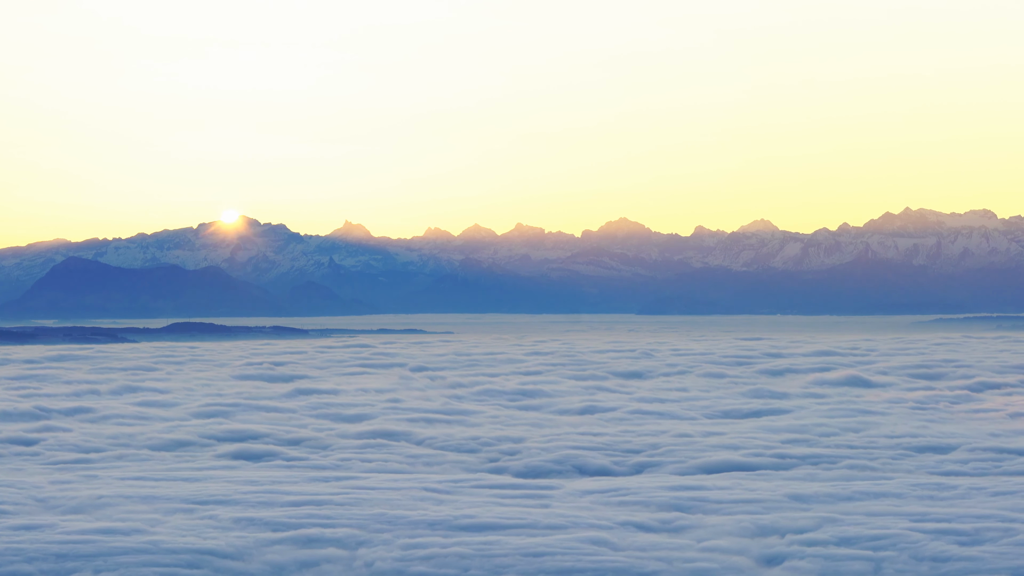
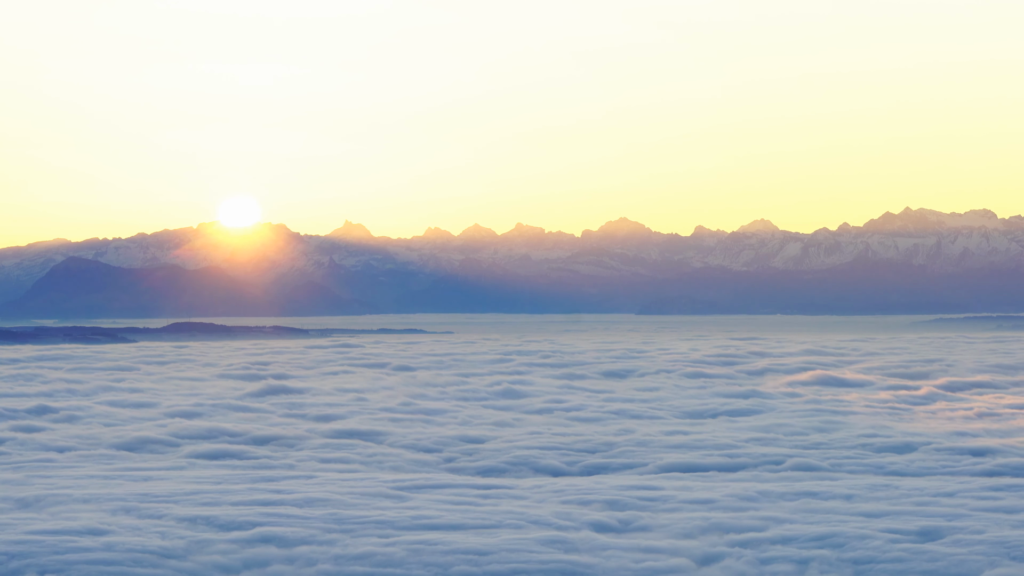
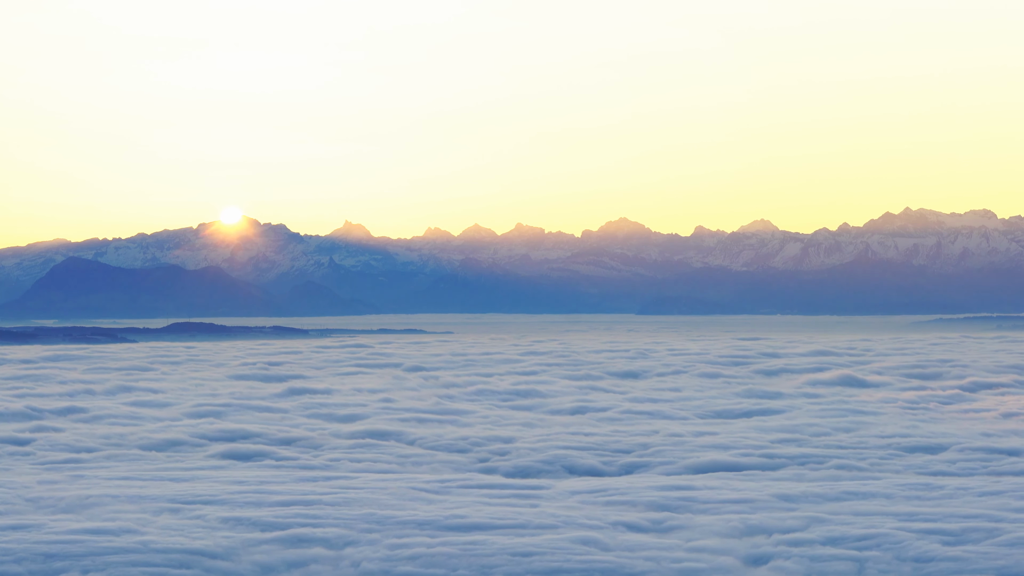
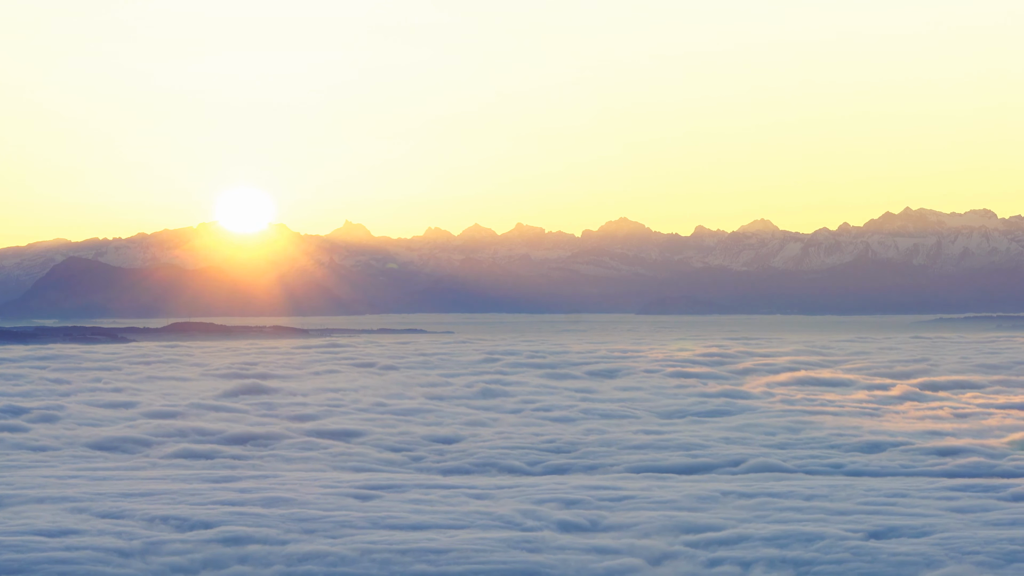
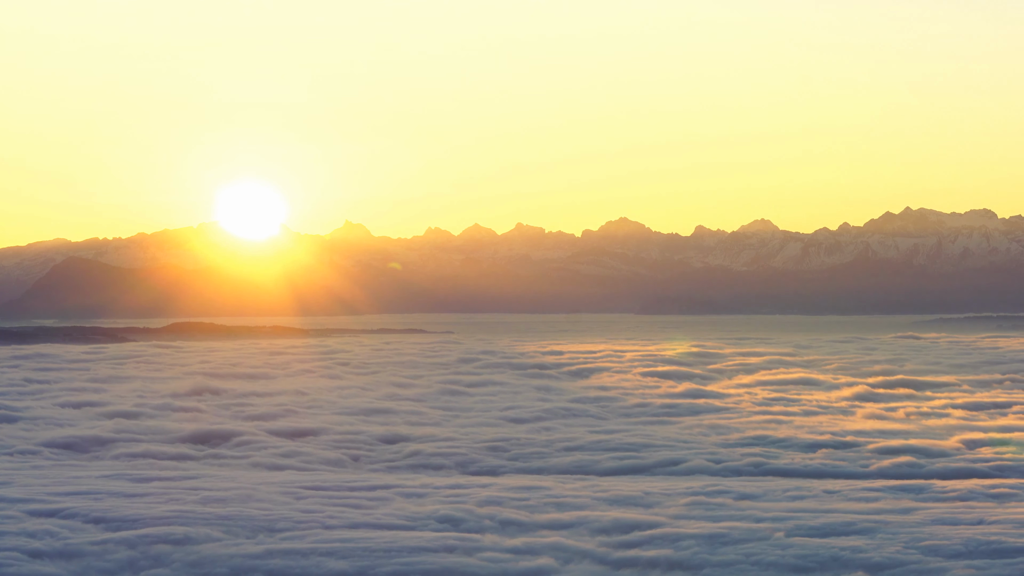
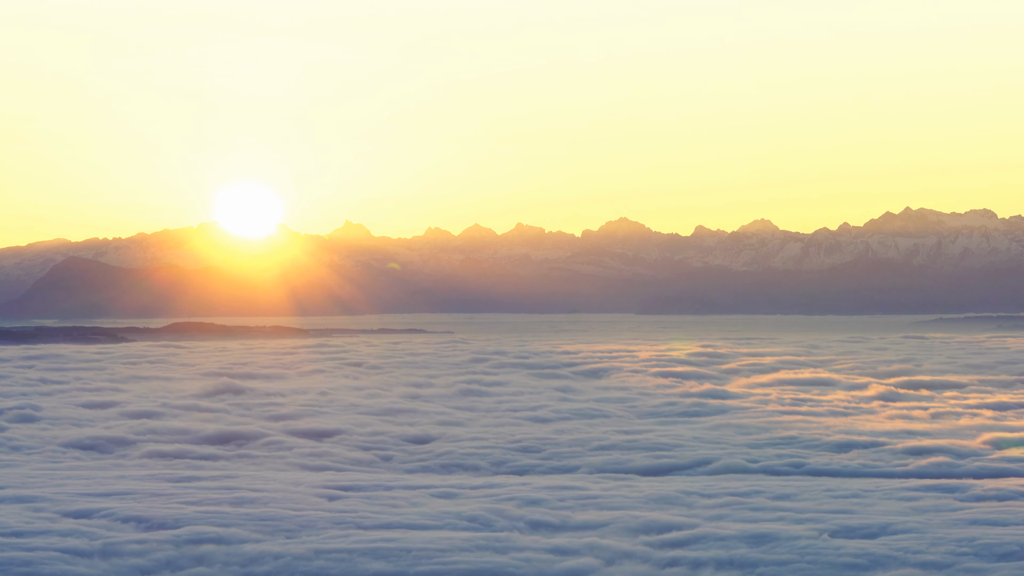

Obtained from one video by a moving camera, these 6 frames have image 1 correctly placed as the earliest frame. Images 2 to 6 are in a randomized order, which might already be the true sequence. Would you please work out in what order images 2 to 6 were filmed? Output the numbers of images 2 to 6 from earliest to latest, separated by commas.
3, 2, 4, 6, 5
